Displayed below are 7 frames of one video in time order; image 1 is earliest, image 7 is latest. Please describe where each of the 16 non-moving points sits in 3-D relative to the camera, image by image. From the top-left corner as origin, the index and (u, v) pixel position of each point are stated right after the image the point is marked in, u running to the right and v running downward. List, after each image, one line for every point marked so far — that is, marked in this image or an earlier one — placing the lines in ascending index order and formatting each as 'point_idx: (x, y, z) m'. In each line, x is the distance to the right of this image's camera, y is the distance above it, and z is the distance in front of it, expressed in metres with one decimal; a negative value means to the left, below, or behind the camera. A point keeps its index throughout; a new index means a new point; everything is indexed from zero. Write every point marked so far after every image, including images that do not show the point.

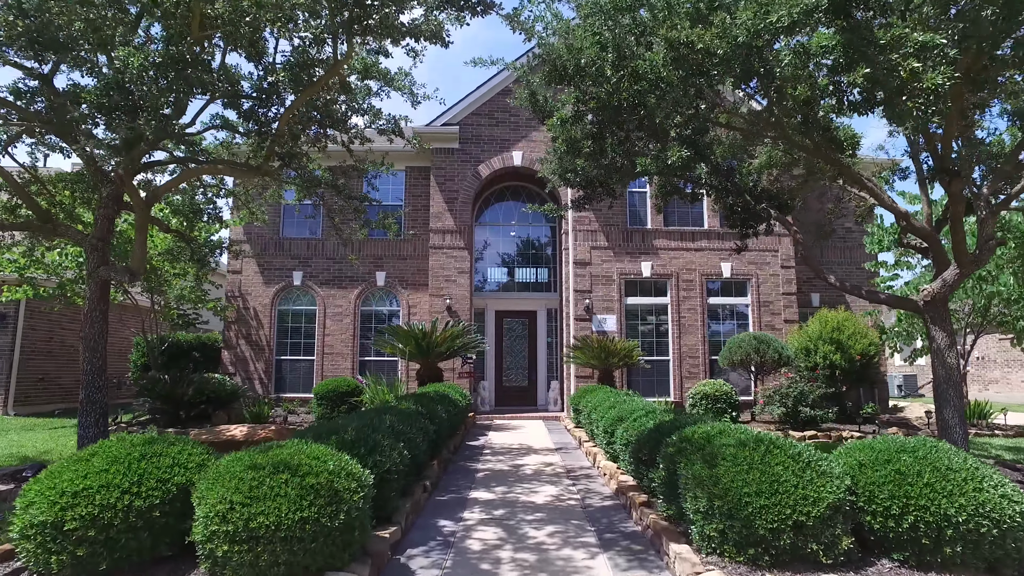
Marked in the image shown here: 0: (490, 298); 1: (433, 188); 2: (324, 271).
0: (-0.5, -0.3, +15.6) m
1: (-1.8, +2.3, +14.9) m
2: (-4.5, +0.4, +15.9) m
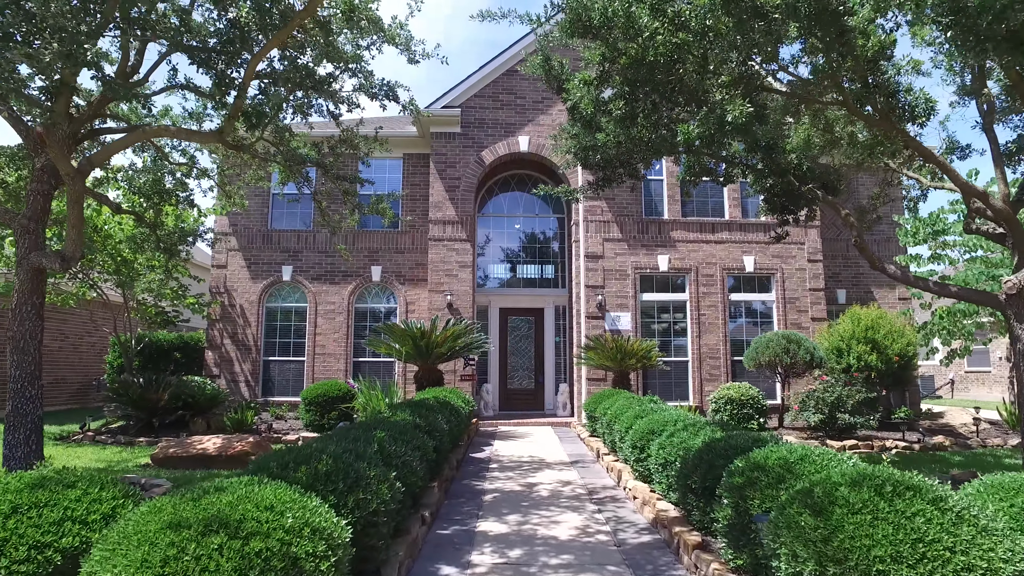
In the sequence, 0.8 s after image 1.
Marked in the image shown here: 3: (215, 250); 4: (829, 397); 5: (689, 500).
0: (-0.4, -0.2, +14.6) m
1: (-1.7, +2.4, +13.8) m
2: (-4.4, +0.5, +14.9) m
3: (-6.6, +0.8, +14.8) m
4: (+4.9, -1.7, +10.1) m
5: (+1.2, -1.5, +4.6) m
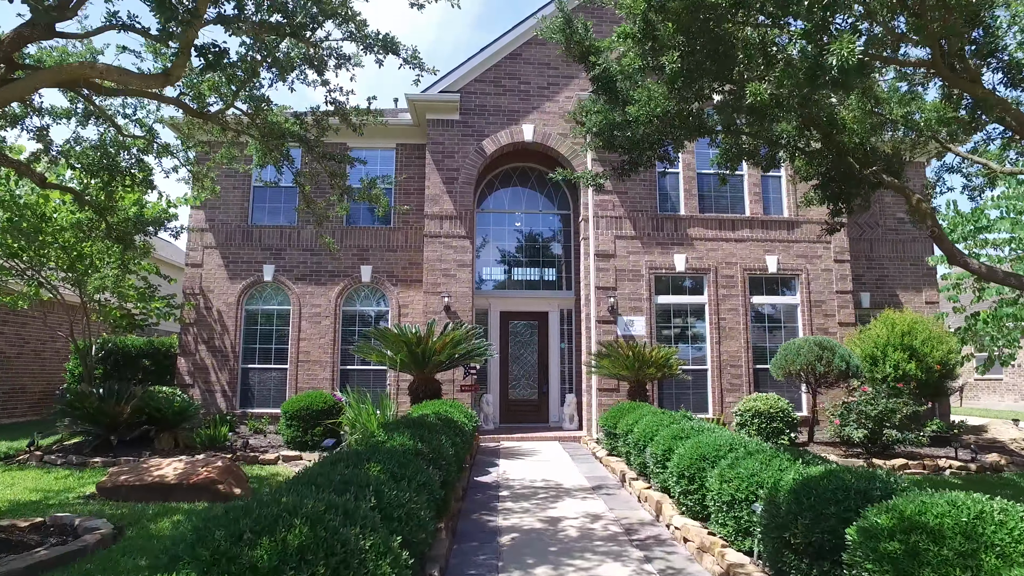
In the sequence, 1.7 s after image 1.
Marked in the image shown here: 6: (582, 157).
0: (-0.4, -0.2, +13.5) m
1: (-1.6, +2.3, +12.7) m
2: (-4.4, +0.5, +13.7) m
3: (-6.6, +0.8, +13.6) m
4: (+5.0, -1.7, +9.1) m
5: (+1.5, -1.4, +3.5) m
6: (+1.4, +2.5, +12.8) m
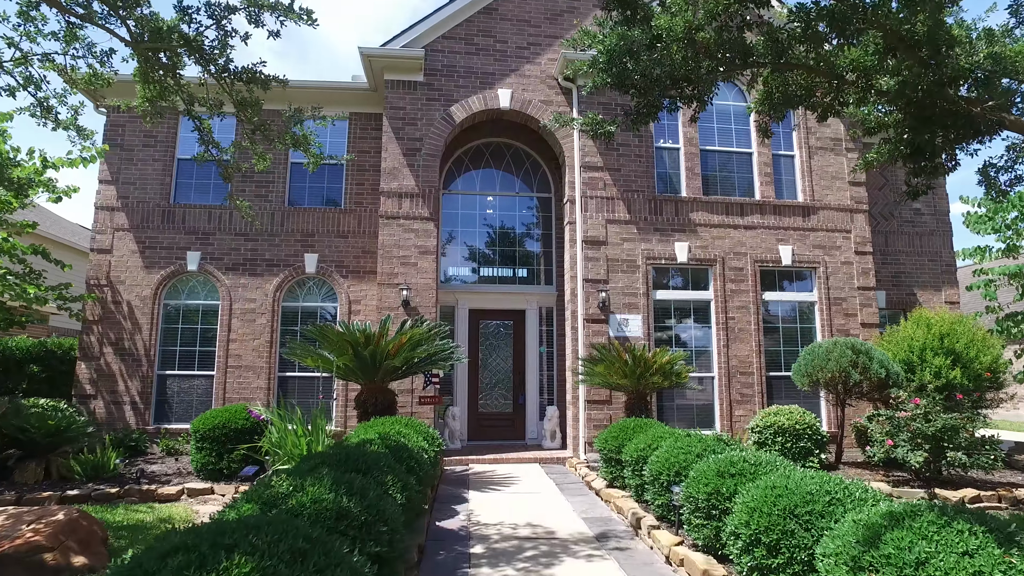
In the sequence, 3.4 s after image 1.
0: (-0.9, -0.1, +11.5) m
1: (-2.0, +2.5, +10.7) m
2: (-4.9, +0.6, +11.5) m
3: (-7.1, +1.0, +11.3) m
4: (+4.7, -1.6, +7.4) m
5: (+1.5, -1.2, +1.6) m
6: (+0.9, +2.6, +11.0) m
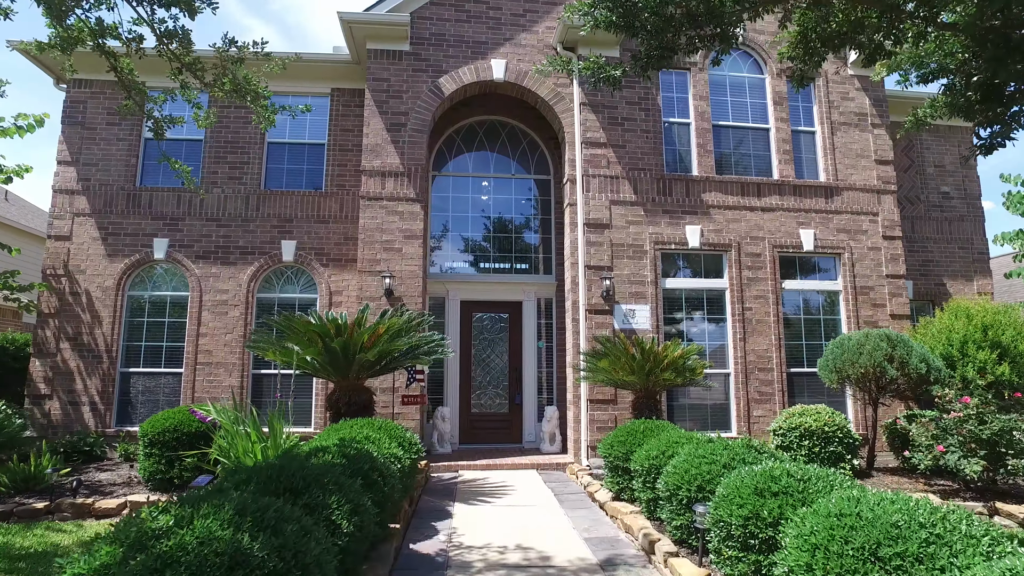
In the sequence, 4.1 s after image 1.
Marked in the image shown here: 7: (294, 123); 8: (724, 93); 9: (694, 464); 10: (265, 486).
0: (-0.9, +0.1, +10.5) m
1: (-2.1, +2.6, +9.8) m
2: (-4.9, +0.8, +10.6) m
3: (-7.2, +1.1, +10.4) m
4: (+4.6, -1.4, +6.4) m
5: (+1.4, -1.1, +0.7) m
6: (+0.8, +2.8, +10.0) m
7: (-3.7, +2.8, +11.3) m
8: (+3.3, +3.1, +10.4) m
9: (+1.2, -1.2, +4.5) m
10: (-1.2, -0.9, +3.1) m
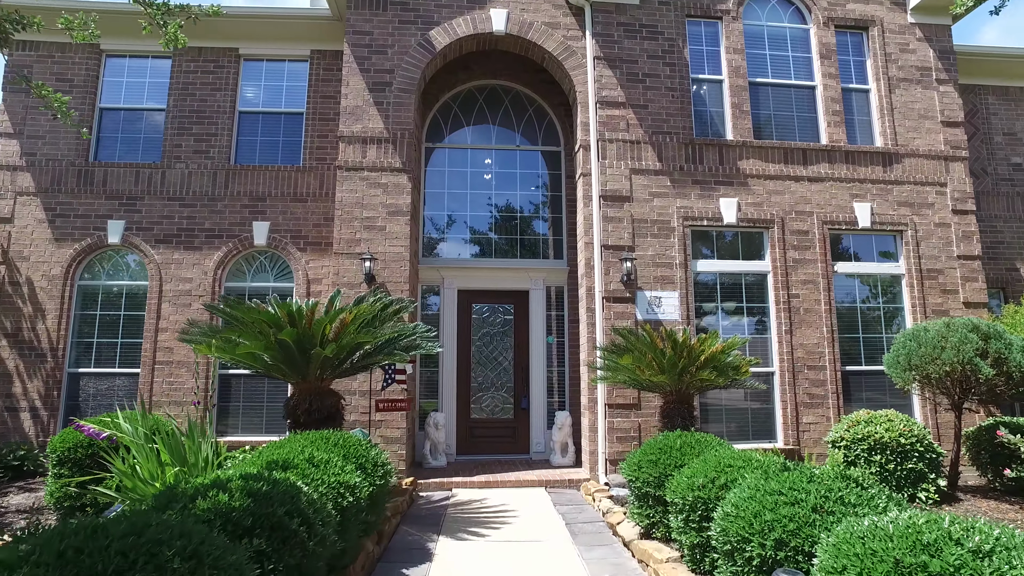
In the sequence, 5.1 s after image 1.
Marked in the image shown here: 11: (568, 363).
0: (-0.9, +0.3, +9.1) m
1: (-2.1, +2.8, +8.4) m
2: (-4.9, +1.0, +9.3) m
3: (-7.1, +1.3, +9.1) m
4: (+4.6, -1.2, +4.9) m
5: (+1.2, -0.9, -0.7) m
6: (+0.9, +3.0, +8.6) m
7: (-3.7, +3.0, +9.9) m
8: (+3.4, +3.3, +8.9) m
9: (+1.2, -1.0, +3.1) m
10: (-1.2, -0.7, +1.7) m
11: (+0.8, -1.0, +9.1) m
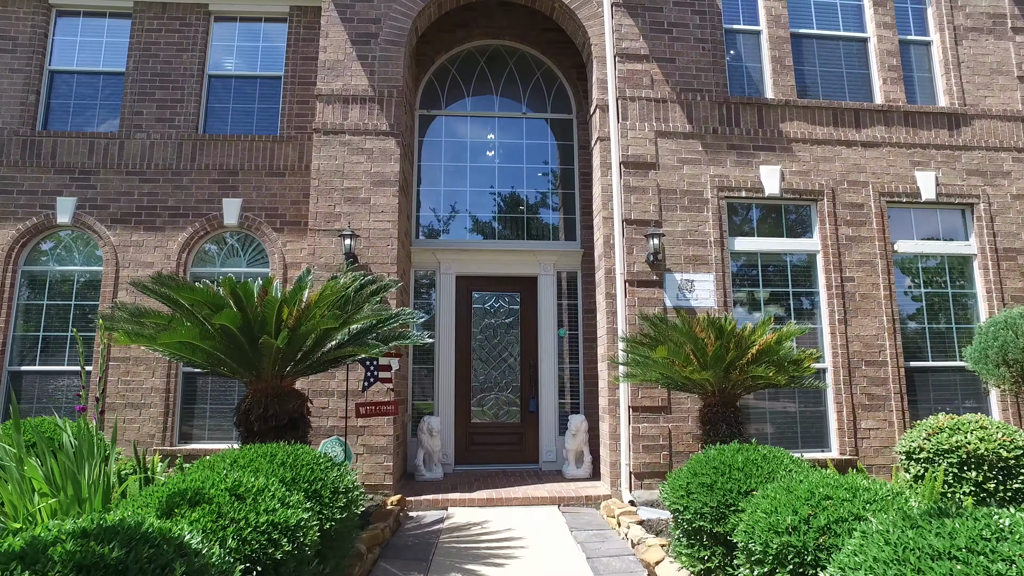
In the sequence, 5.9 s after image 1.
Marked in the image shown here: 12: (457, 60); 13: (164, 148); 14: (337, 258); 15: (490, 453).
0: (-0.8, +0.4, +8.0) m
1: (-2.0, +3.0, +7.3) m
2: (-4.8, +1.1, +8.1) m
3: (-7.0, +1.5, +8.0) m
4: (+4.6, -1.0, +3.7) m
5: (+1.2, -0.7, -1.9) m
6: (+0.9, +3.2, +7.4) m
7: (-3.6, +3.1, +8.8) m
8: (+3.4, +3.4, +7.7) m
9: (+1.2, -0.8, +1.9) m
10: (-1.2, -0.5, +0.6) m
11: (+0.8, -0.8, +8.0) m
12: (-0.7, +3.0, +8.7) m
13: (-4.4, +1.7, +8.3) m
14: (-1.8, +0.3, +6.7) m
15: (-0.3, -1.9, +7.8) m
